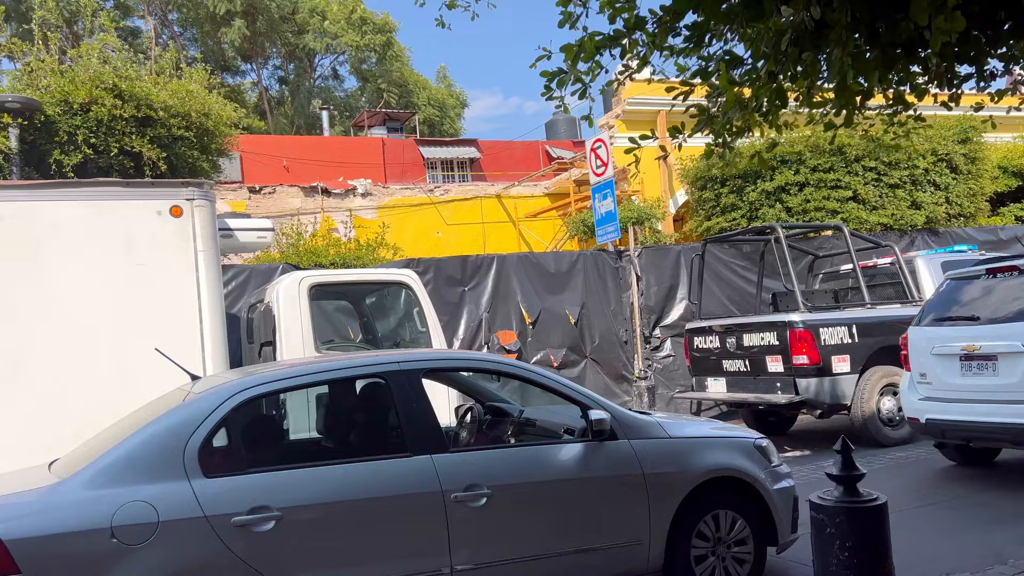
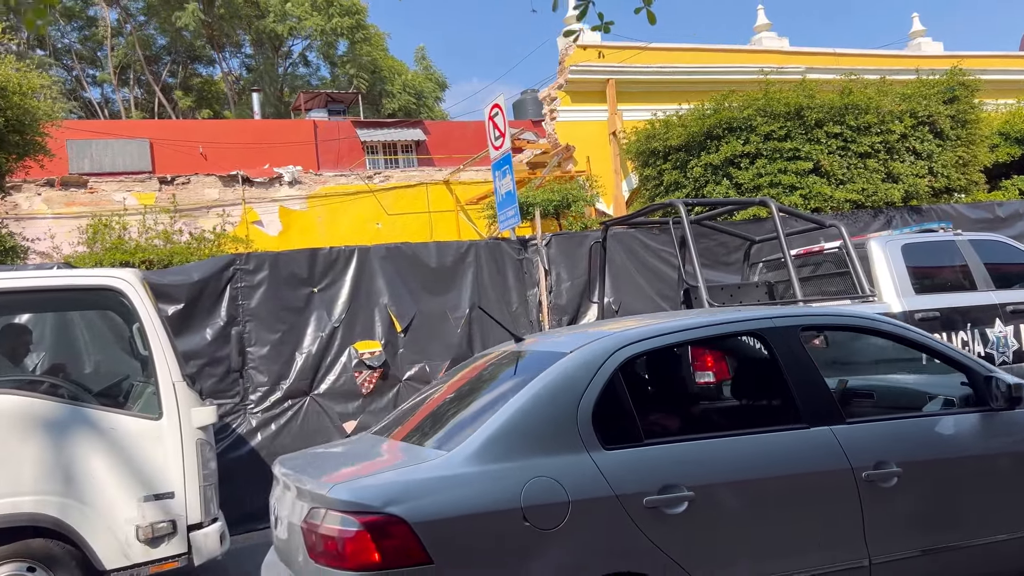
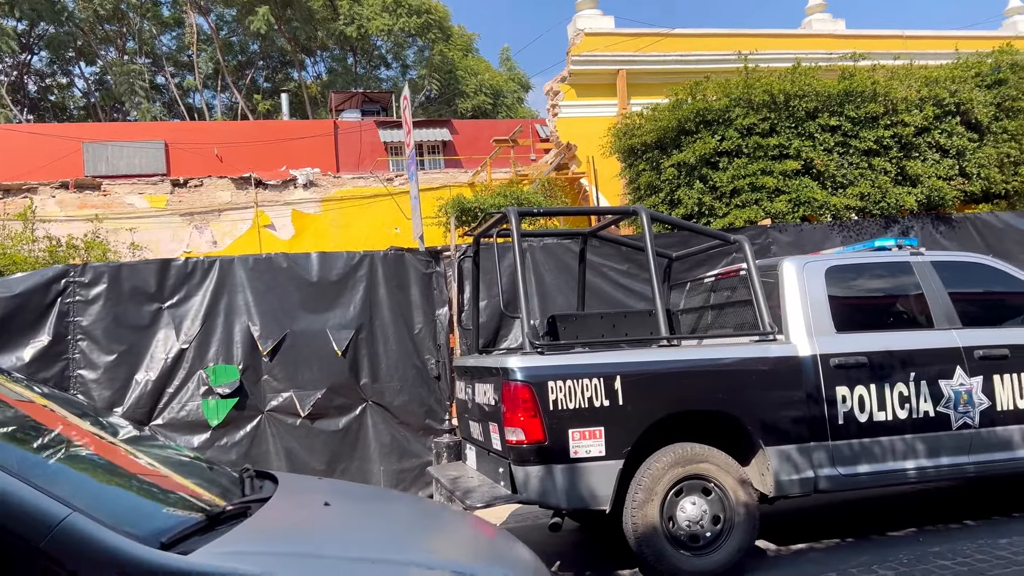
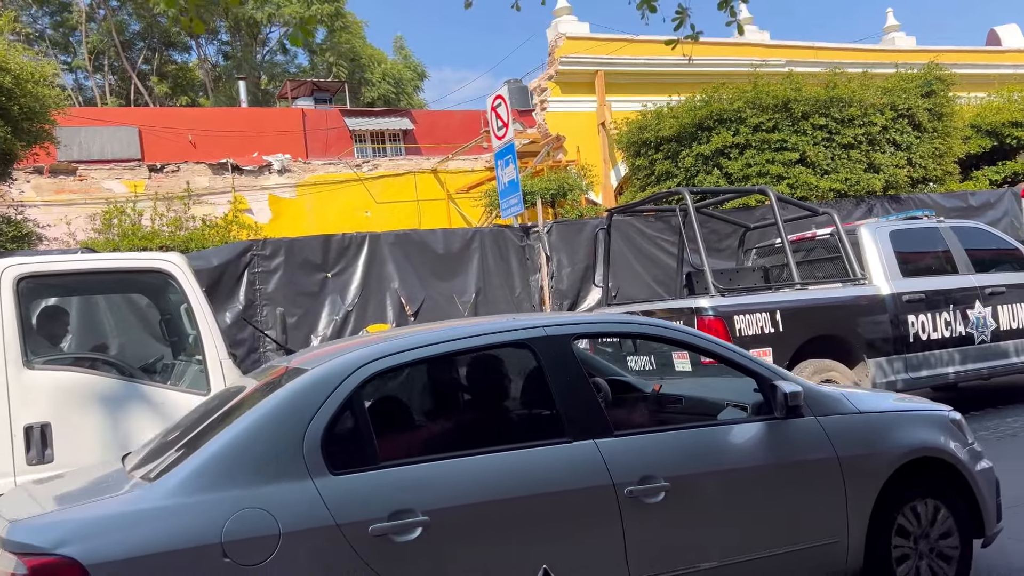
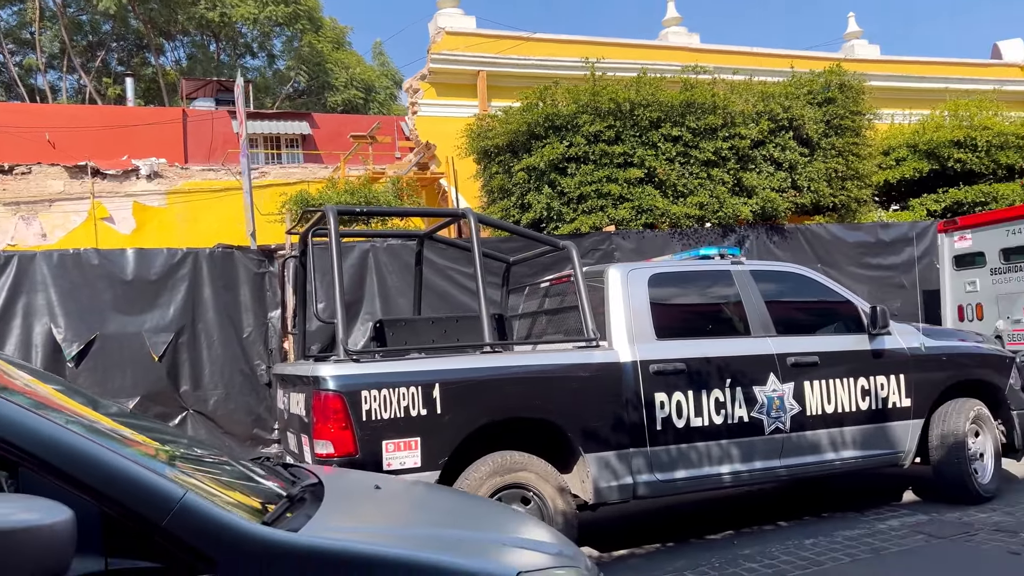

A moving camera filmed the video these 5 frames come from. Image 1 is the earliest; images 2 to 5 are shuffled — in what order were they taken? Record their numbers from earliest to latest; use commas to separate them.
4, 2, 3, 5
